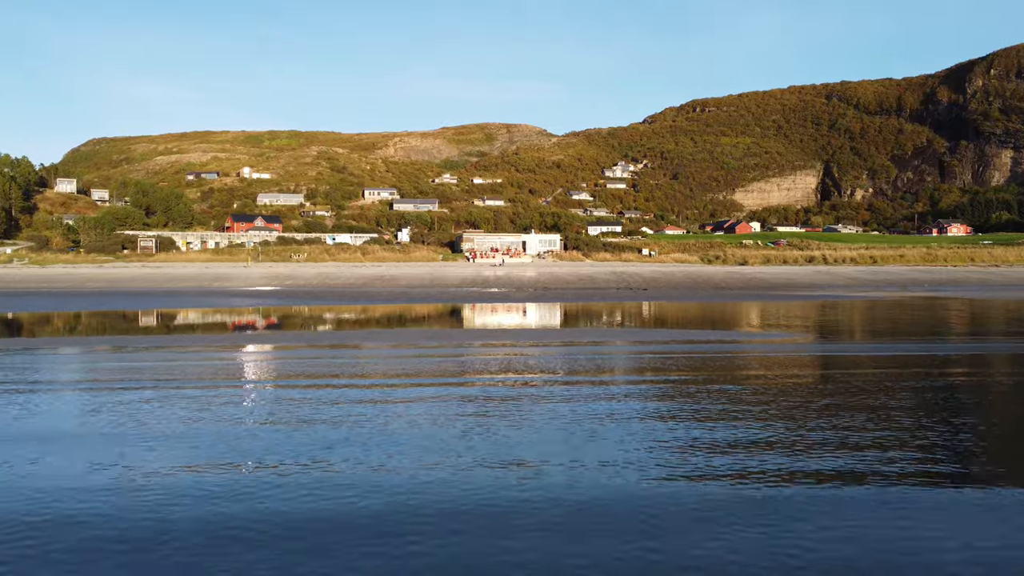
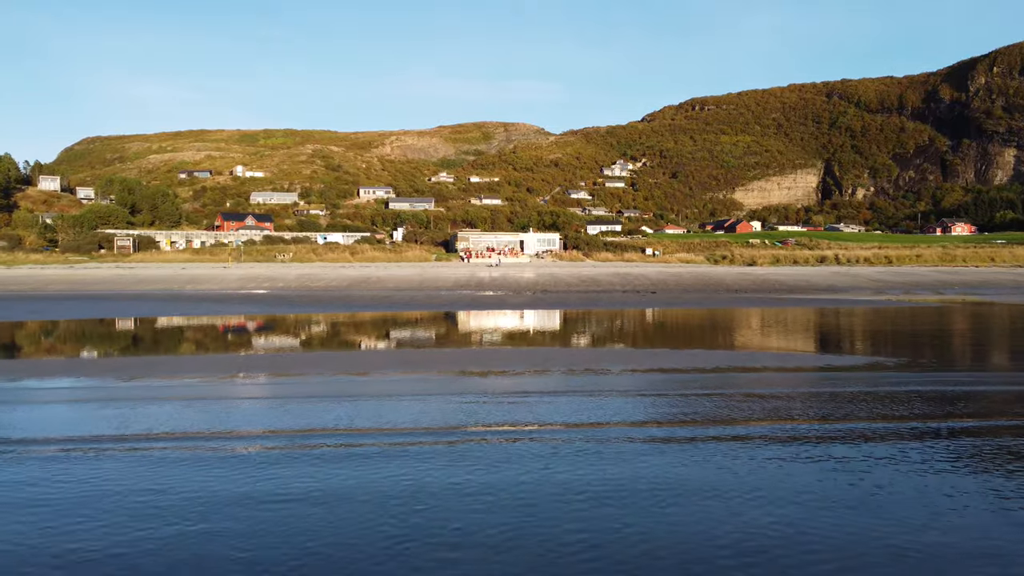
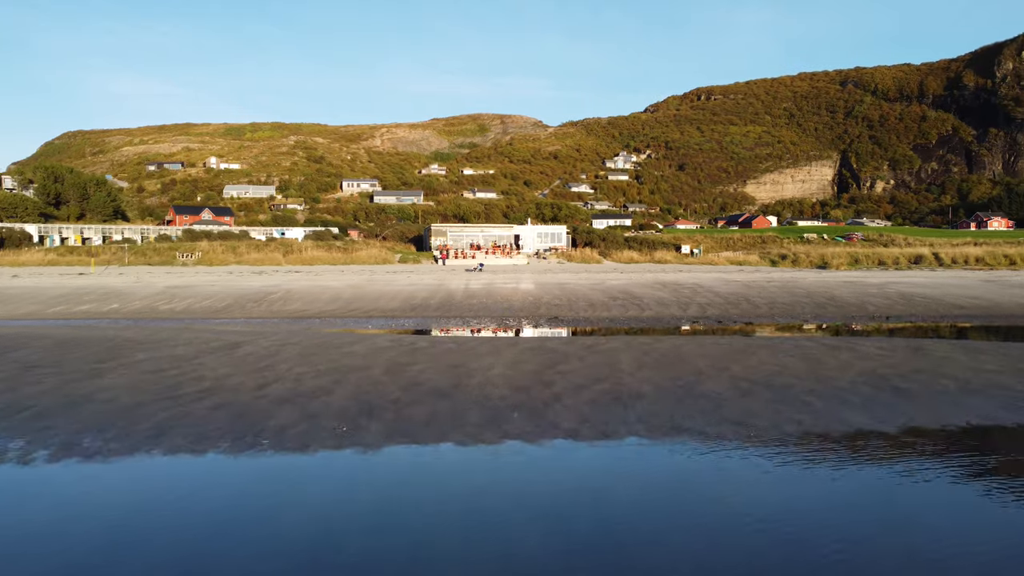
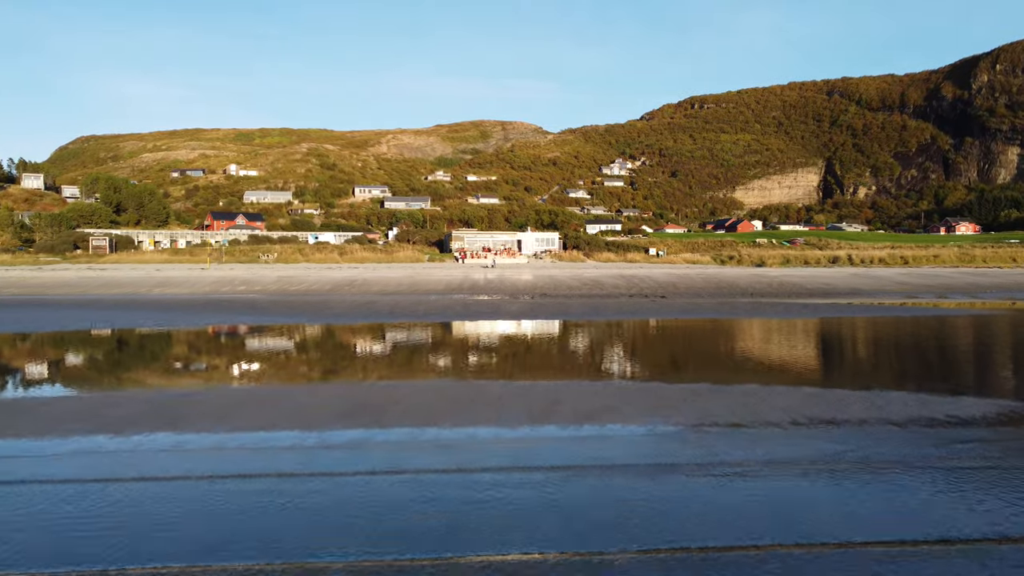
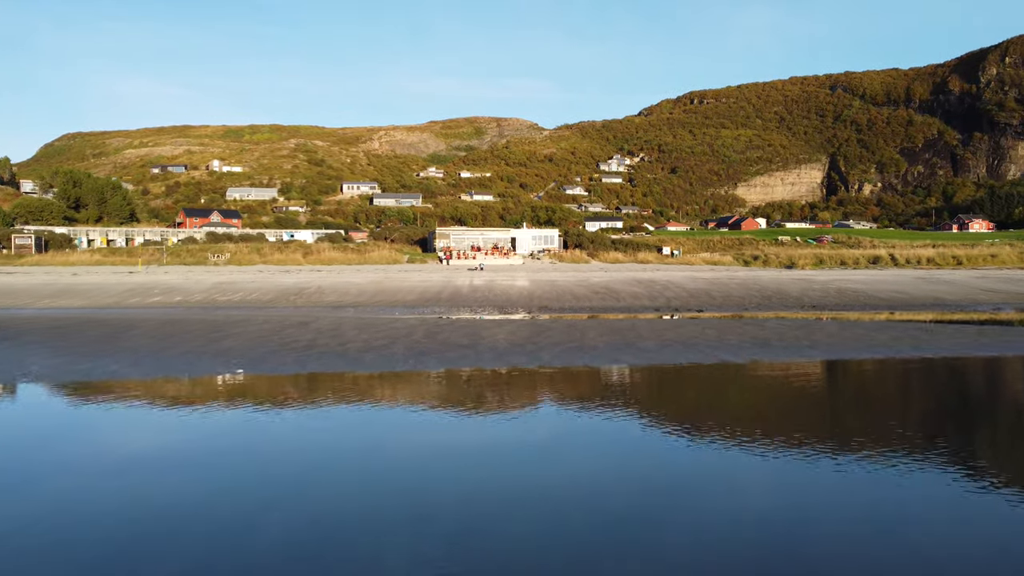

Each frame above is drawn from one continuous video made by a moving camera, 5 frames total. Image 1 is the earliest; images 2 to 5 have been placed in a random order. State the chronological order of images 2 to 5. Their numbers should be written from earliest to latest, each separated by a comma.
2, 4, 5, 3
